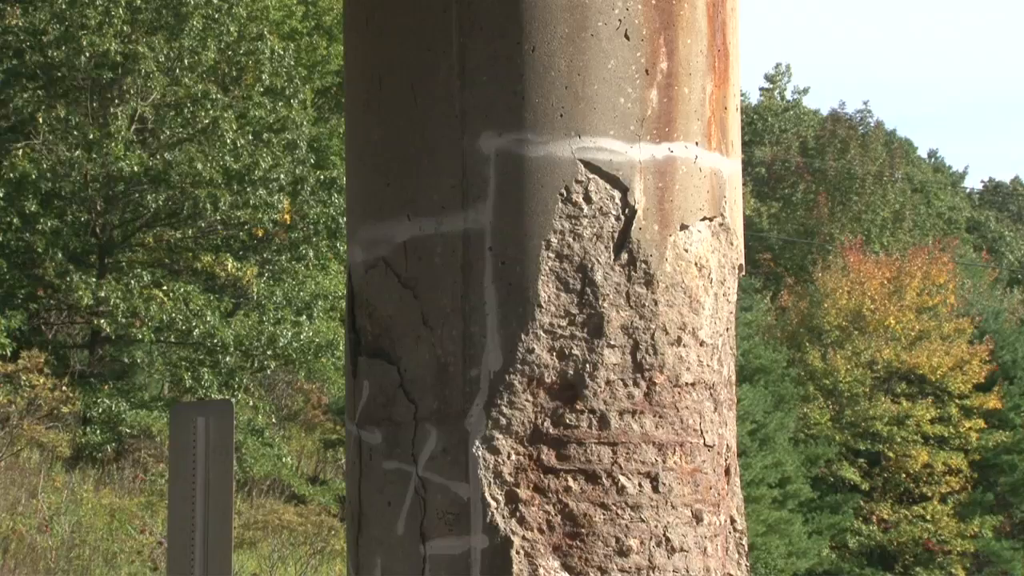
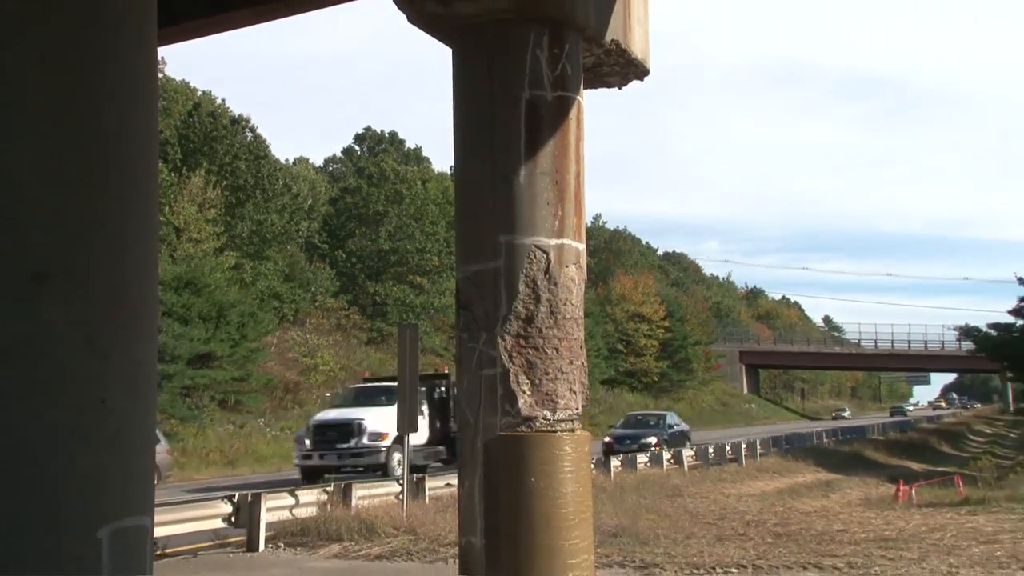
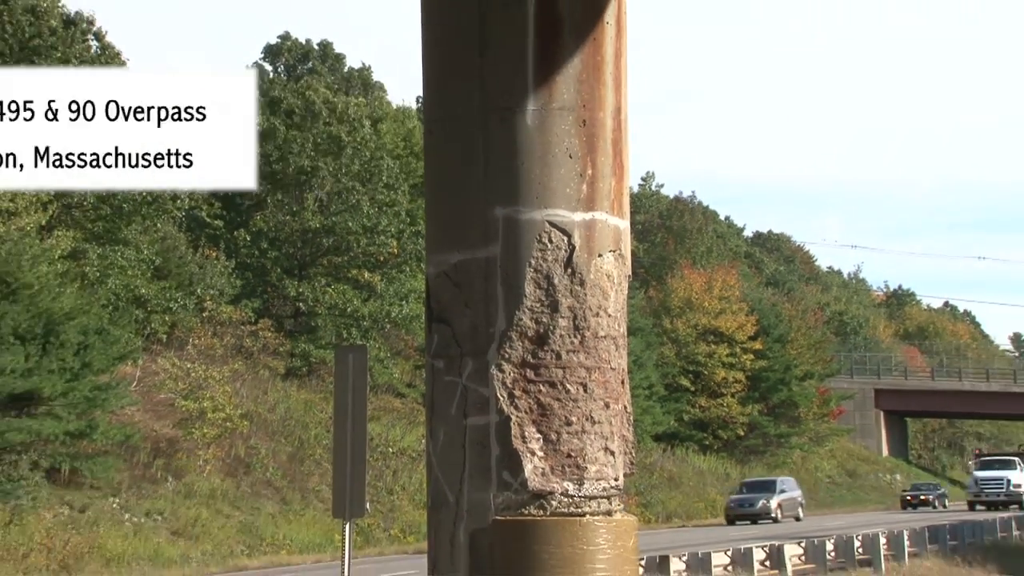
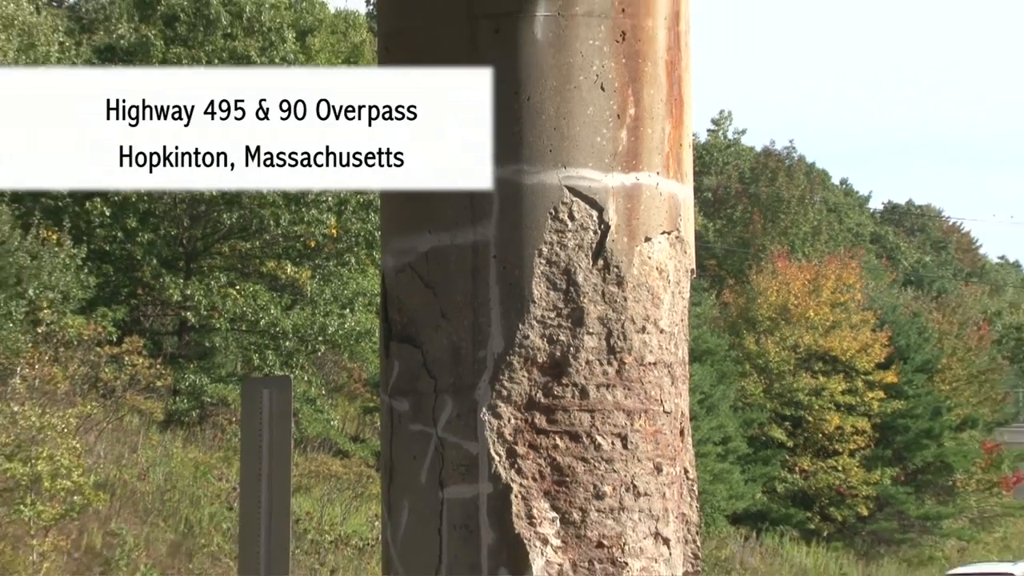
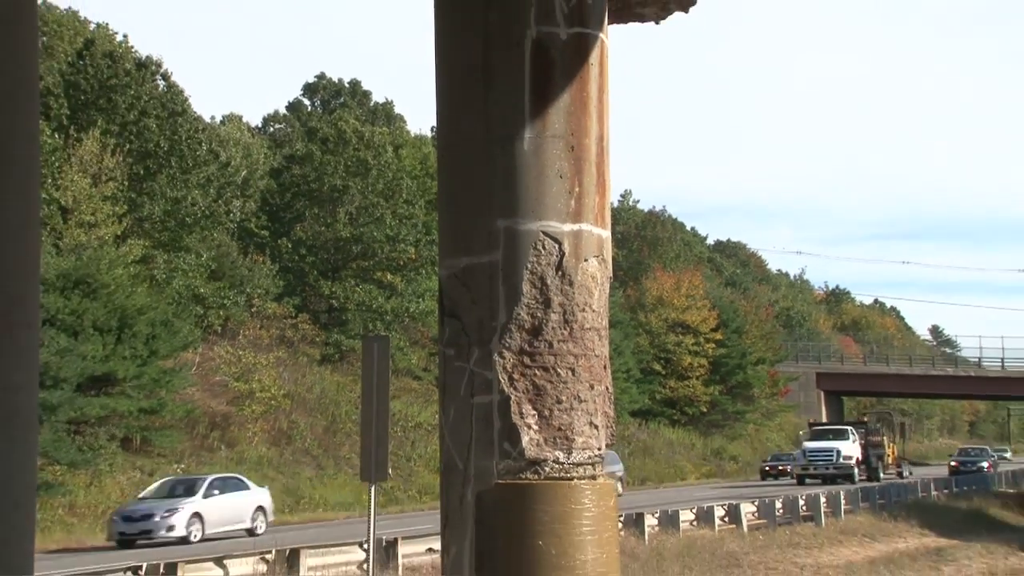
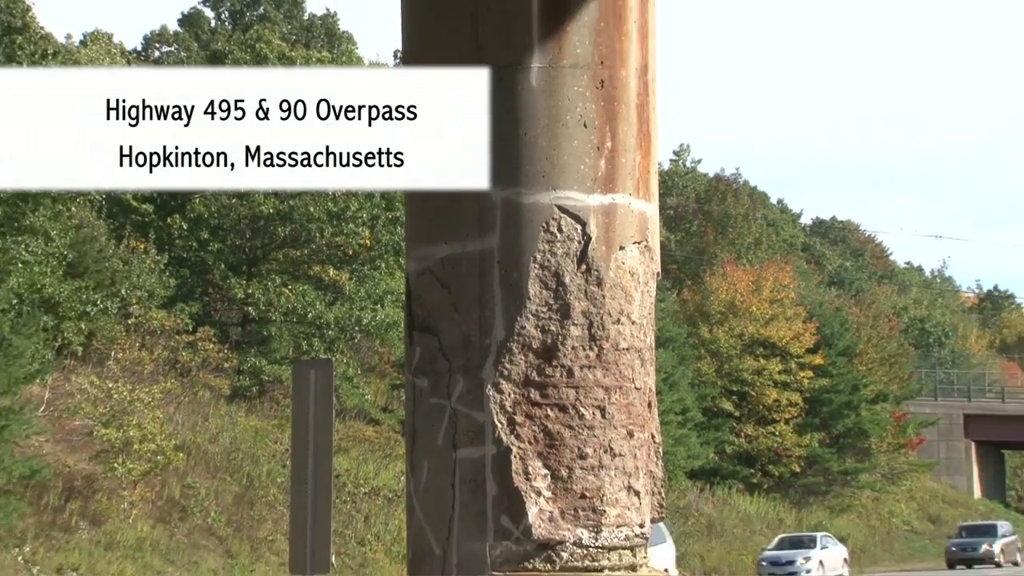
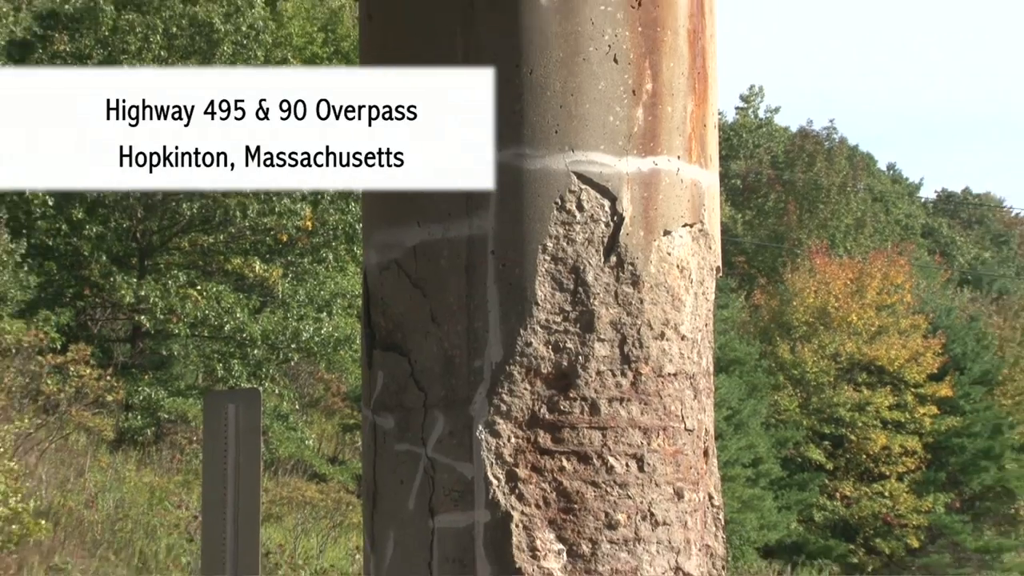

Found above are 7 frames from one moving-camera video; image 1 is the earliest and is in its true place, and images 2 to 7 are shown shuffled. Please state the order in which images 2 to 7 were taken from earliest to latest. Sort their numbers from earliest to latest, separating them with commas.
7, 4, 6, 3, 5, 2
